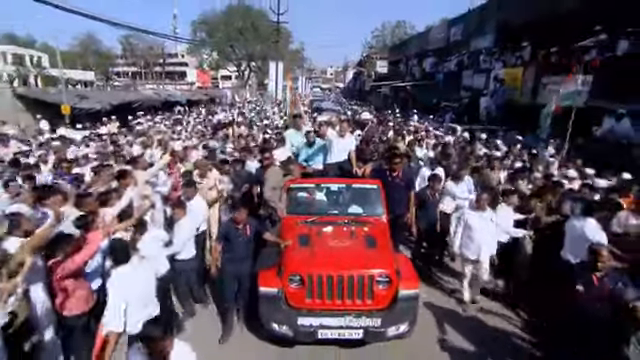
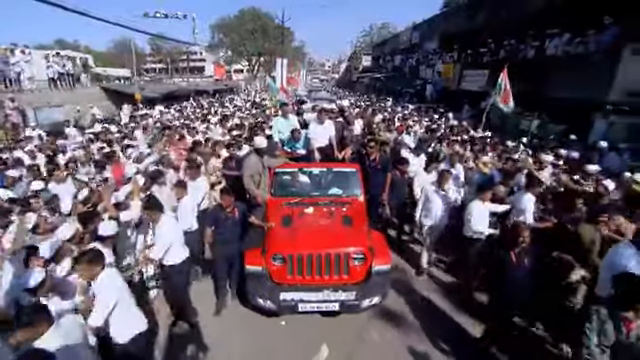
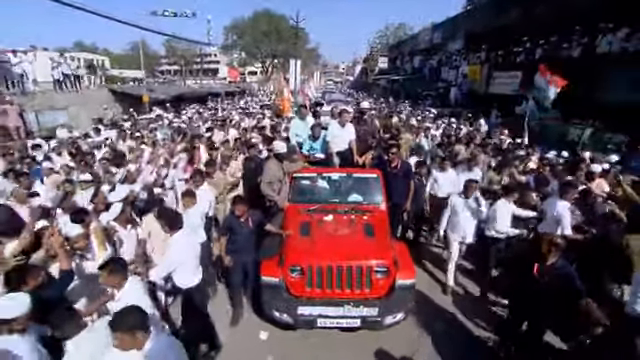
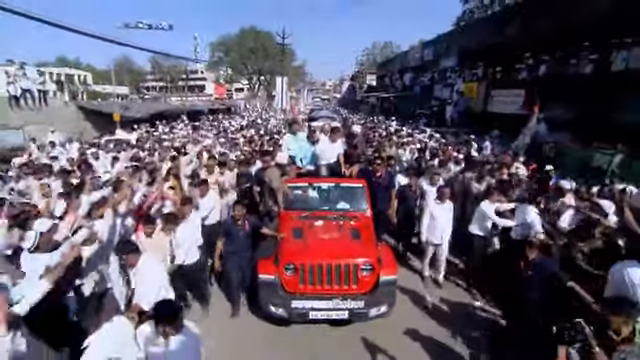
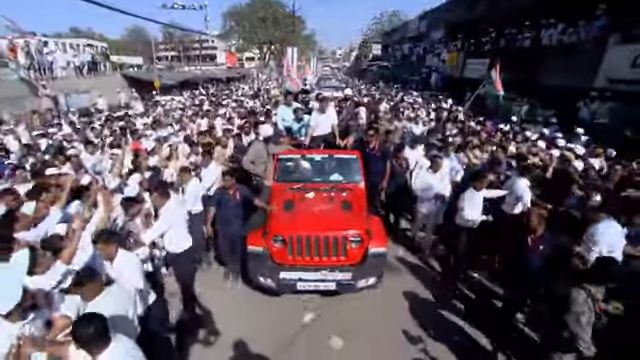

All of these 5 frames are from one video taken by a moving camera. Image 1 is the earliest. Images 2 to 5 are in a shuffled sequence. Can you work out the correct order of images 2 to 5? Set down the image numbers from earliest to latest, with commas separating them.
4, 3, 2, 5
